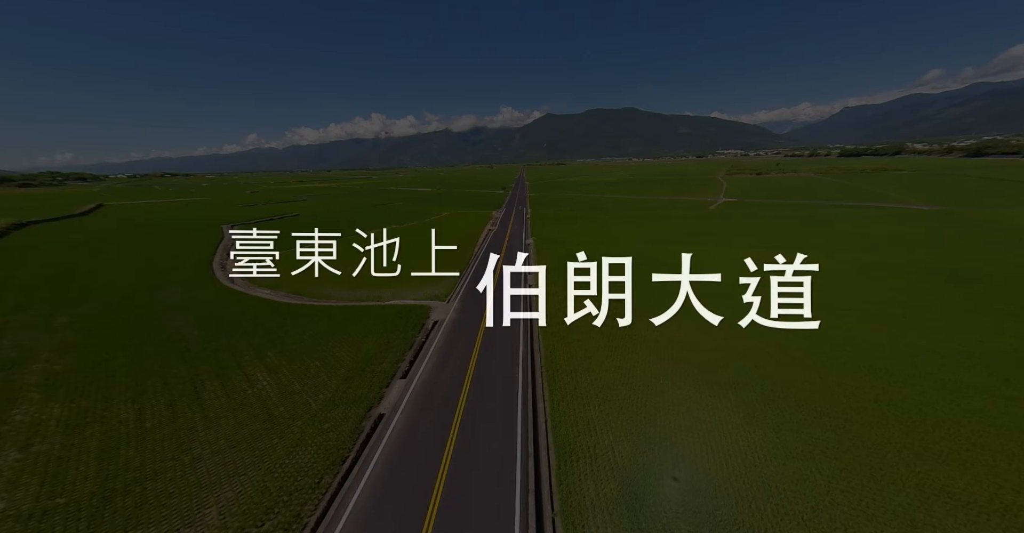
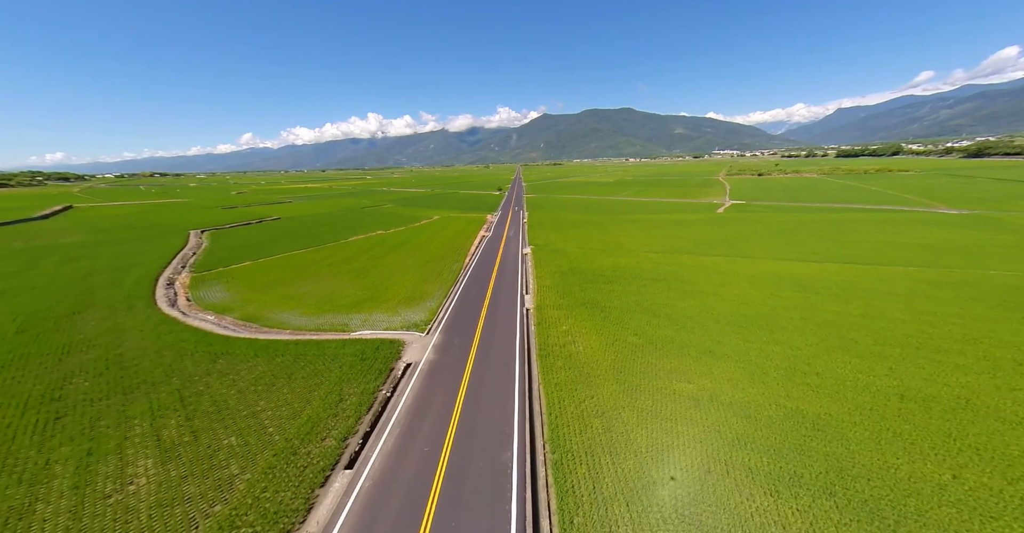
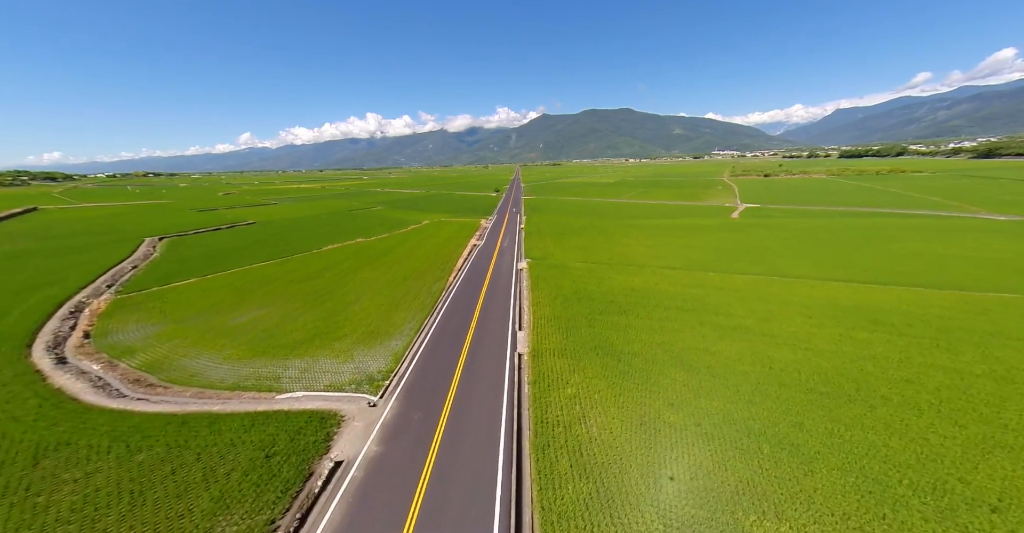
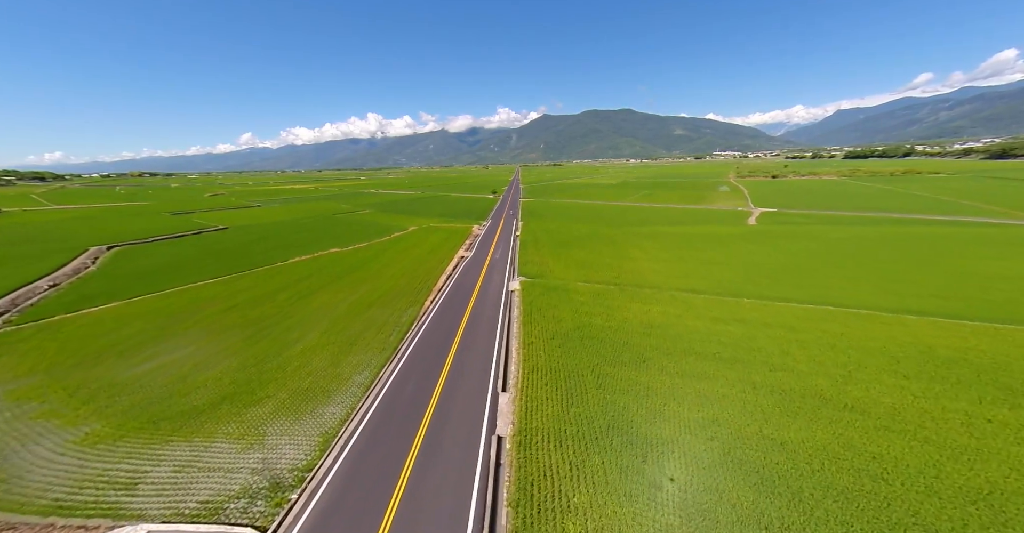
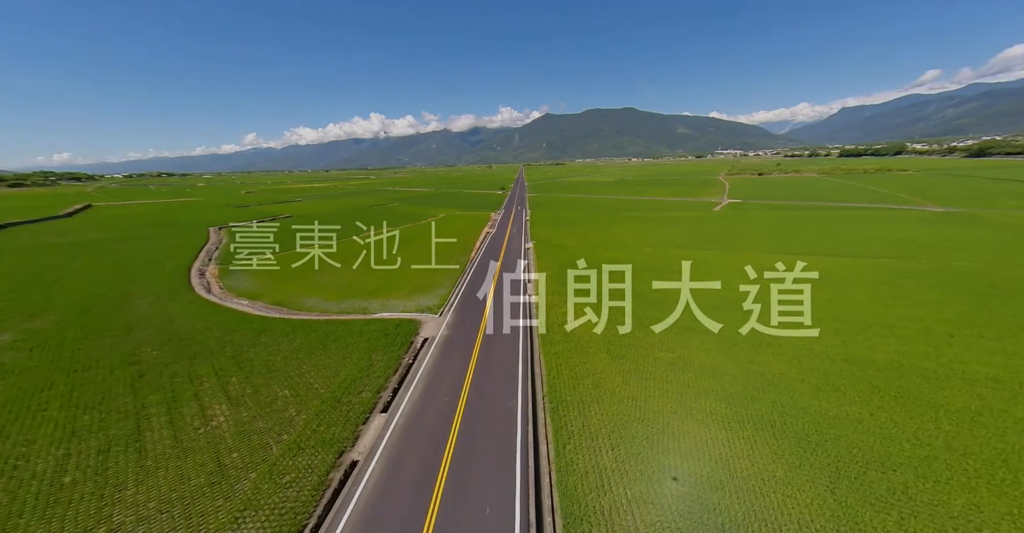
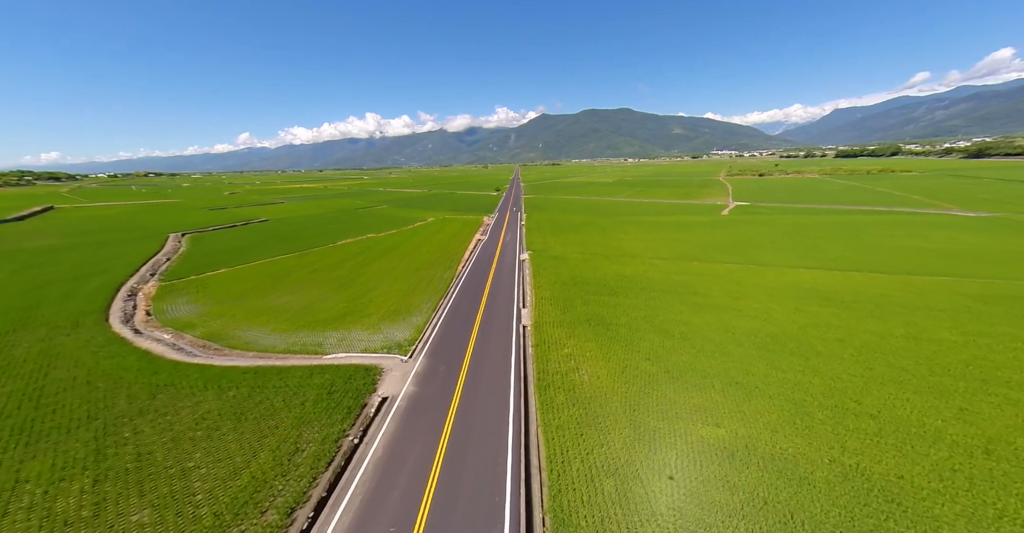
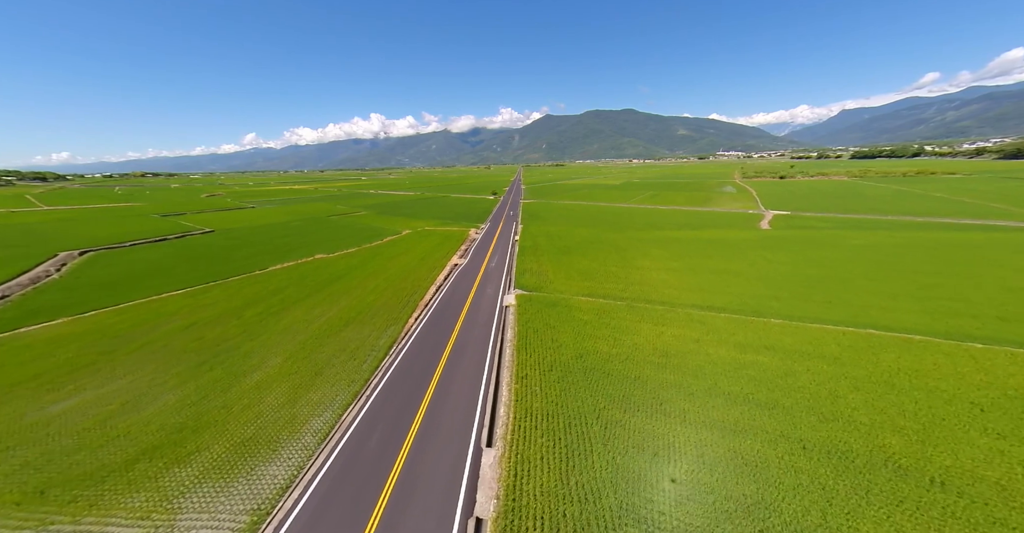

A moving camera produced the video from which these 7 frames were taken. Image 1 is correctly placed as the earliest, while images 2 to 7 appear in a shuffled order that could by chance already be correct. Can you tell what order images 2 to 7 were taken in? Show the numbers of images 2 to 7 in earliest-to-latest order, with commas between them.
5, 2, 6, 3, 4, 7
